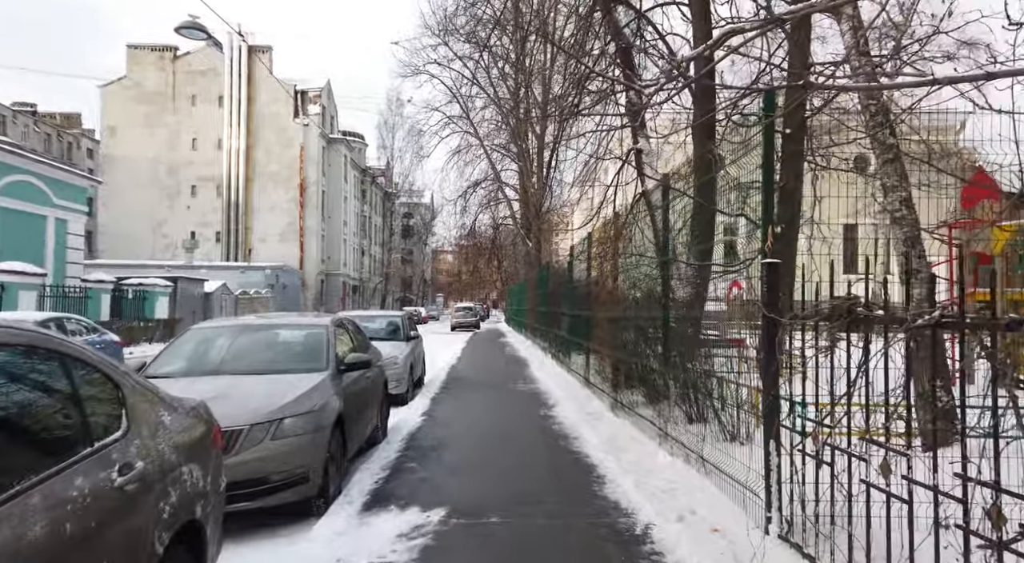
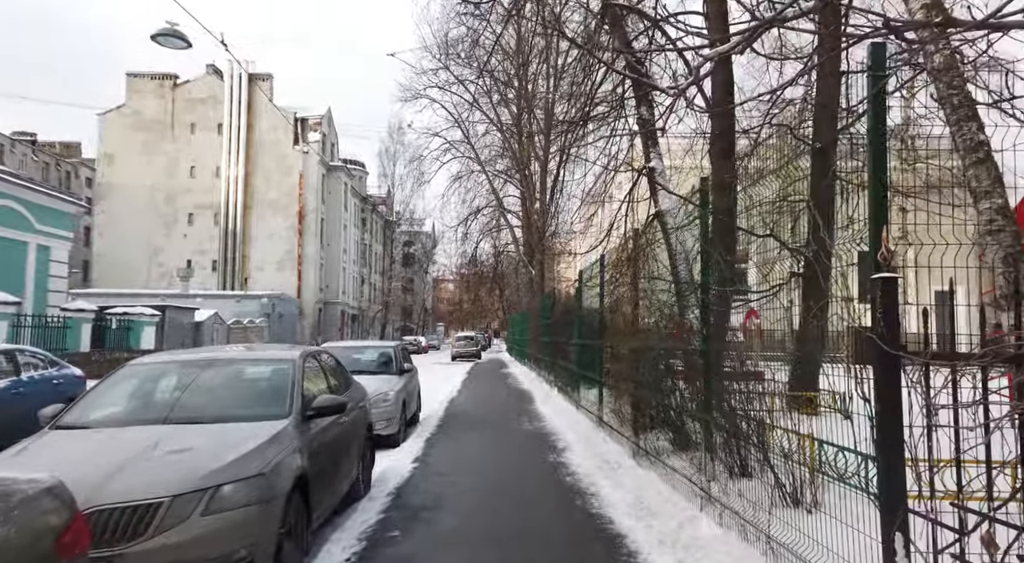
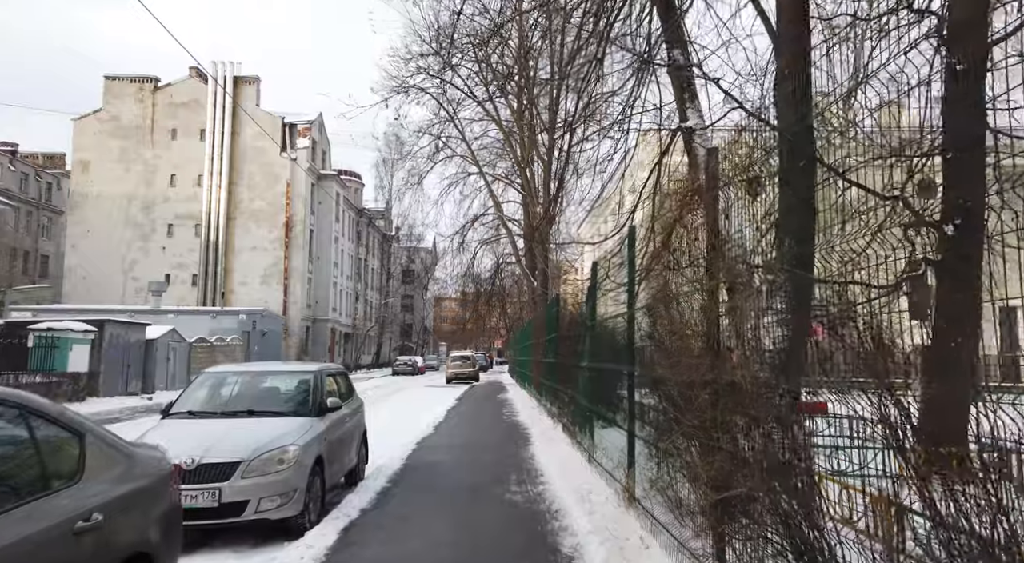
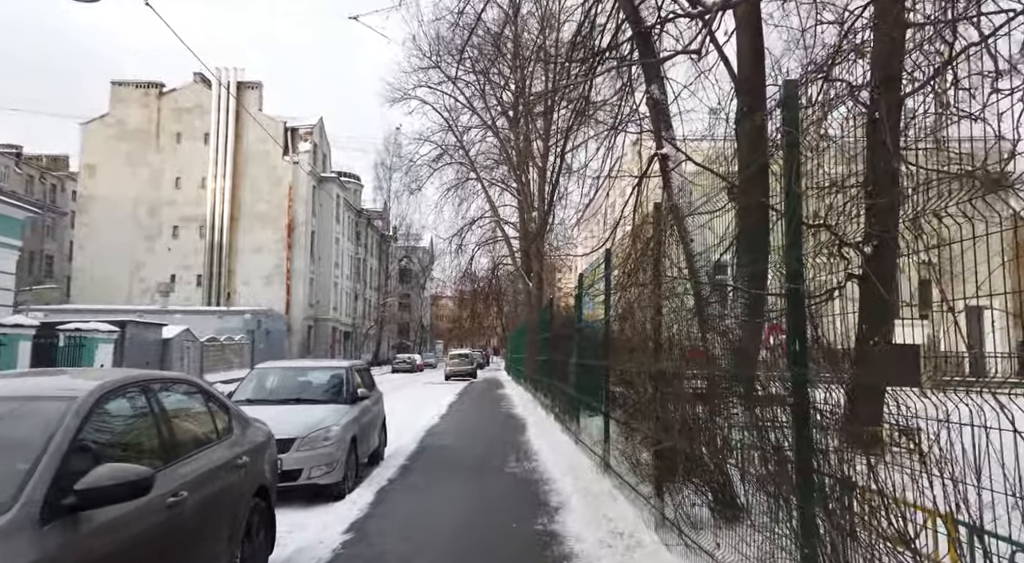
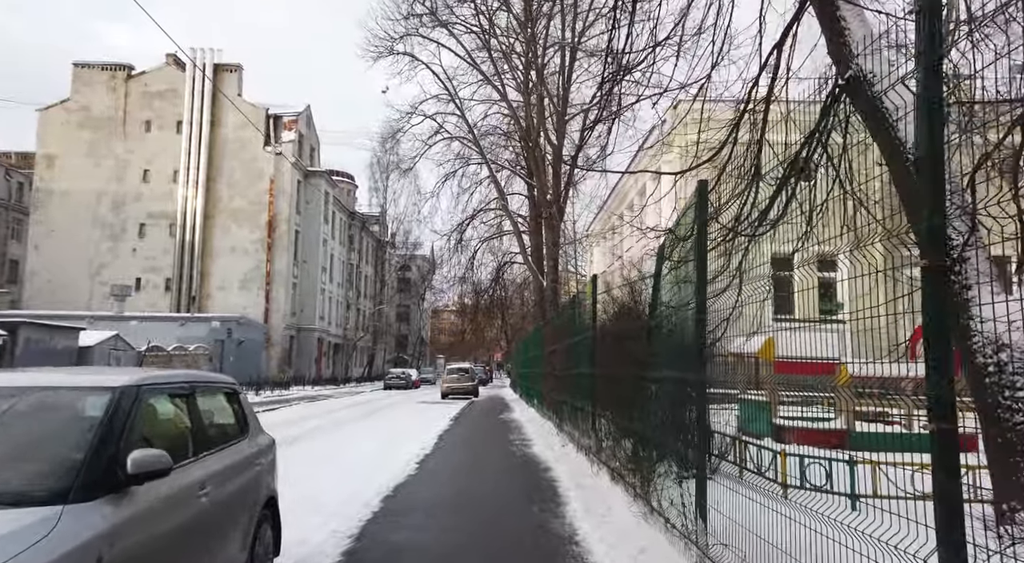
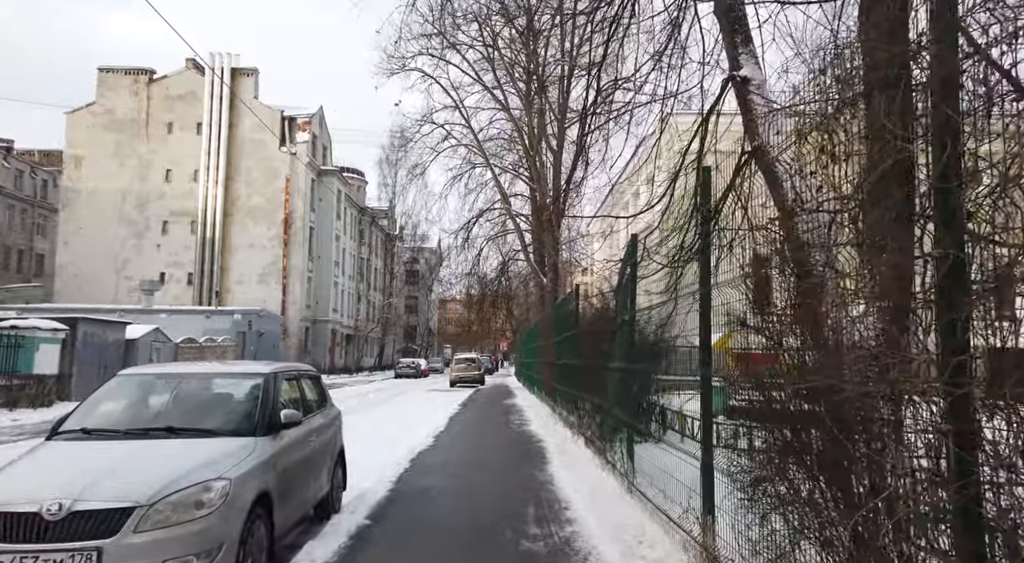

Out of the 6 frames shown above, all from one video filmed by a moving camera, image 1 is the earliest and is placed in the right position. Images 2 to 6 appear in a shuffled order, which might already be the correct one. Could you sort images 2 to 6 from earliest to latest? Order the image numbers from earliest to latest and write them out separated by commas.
2, 4, 3, 6, 5
